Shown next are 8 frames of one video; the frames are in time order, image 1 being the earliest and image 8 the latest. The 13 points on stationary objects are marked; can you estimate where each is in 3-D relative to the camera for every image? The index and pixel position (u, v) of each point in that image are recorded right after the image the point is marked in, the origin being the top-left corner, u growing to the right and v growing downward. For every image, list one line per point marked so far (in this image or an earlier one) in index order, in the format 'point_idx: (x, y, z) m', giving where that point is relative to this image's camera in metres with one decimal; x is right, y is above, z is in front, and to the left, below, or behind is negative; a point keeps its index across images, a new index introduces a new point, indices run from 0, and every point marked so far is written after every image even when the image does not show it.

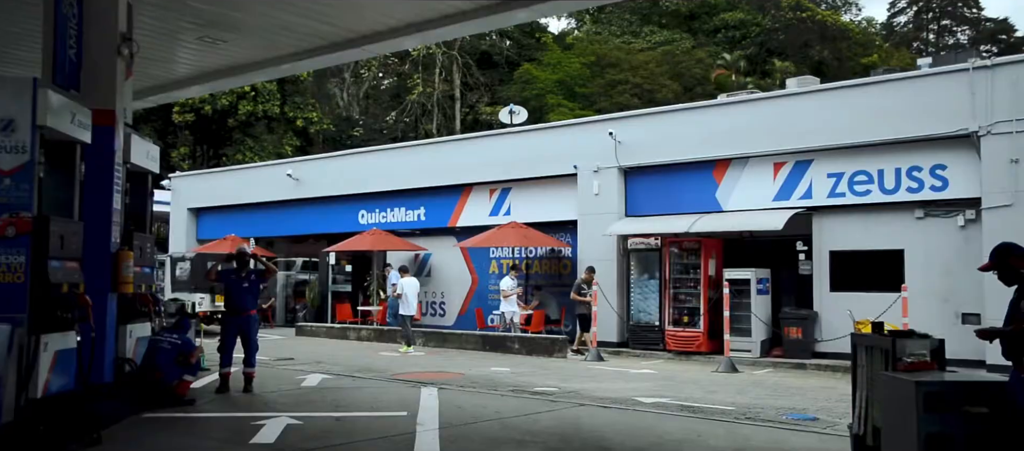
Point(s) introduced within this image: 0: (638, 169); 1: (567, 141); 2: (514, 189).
0: (+2.9, +1.3, +16.5) m
1: (+1.4, +2.1, +17.3) m
2: (+0.1, +1.0, +18.5) m
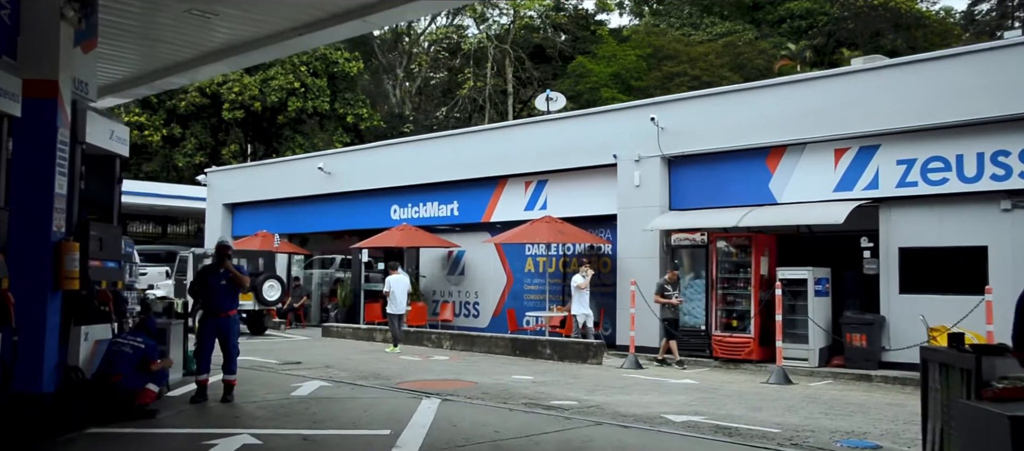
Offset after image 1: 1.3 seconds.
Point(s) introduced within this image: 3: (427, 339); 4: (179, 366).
0: (+3.6, +1.4, +15.1) m
1: (+2.1, +2.2, +16.1) m
2: (+0.9, +1.1, +17.4) m
3: (-1.9, -2.6, +16.1) m
4: (-4.0, -1.7, +8.7) m
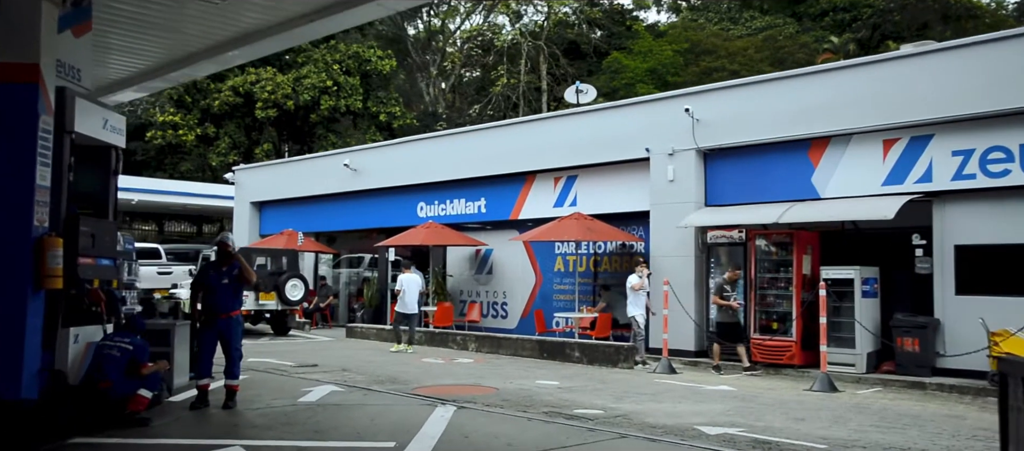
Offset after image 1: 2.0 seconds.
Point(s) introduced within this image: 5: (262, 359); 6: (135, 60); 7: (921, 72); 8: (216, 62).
0: (+4.1, +1.5, +14.4) m
1: (+2.7, +2.2, +15.4) m
2: (+1.6, +1.1, +16.7) m
3: (-1.3, -2.5, +15.6) m
4: (-3.8, -1.7, +8.3) m
5: (-4.0, -2.2, +11.6) m
6: (-5.9, +2.7, +11.3) m
7: (+6.7, +2.5, +11.7) m
8: (-4.5, +2.6, +11.1) m
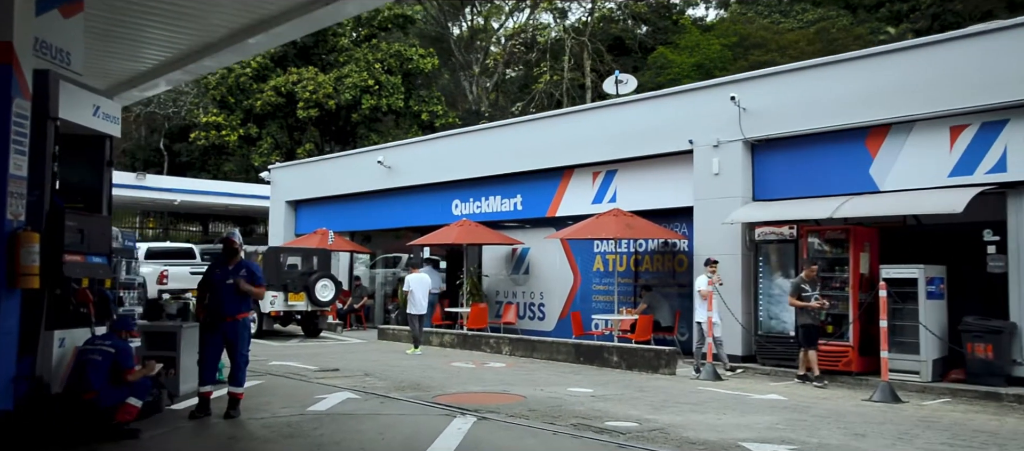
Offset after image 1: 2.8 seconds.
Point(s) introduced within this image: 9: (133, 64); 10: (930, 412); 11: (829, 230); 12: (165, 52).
0: (+4.8, +1.6, +13.4) m
1: (+3.4, +2.3, +14.5) m
2: (+2.4, +1.2, +15.9) m
3: (-0.5, -2.5, +15.0) m
4: (-3.5, -1.6, +7.9) m
5: (-3.5, -2.1, +11.2) m
6: (-5.4, +2.7, +11.0) m
7: (+7.1, +2.6, +10.6) m
8: (-4.1, +2.6, +10.7) m
9: (-6.0, +2.6, +11.3) m
10: (+5.5, -2.4, +9.4) m
11: (+5.3, -0.1, +11.9) m
12: (-5.3, +2.7, +11.0) m
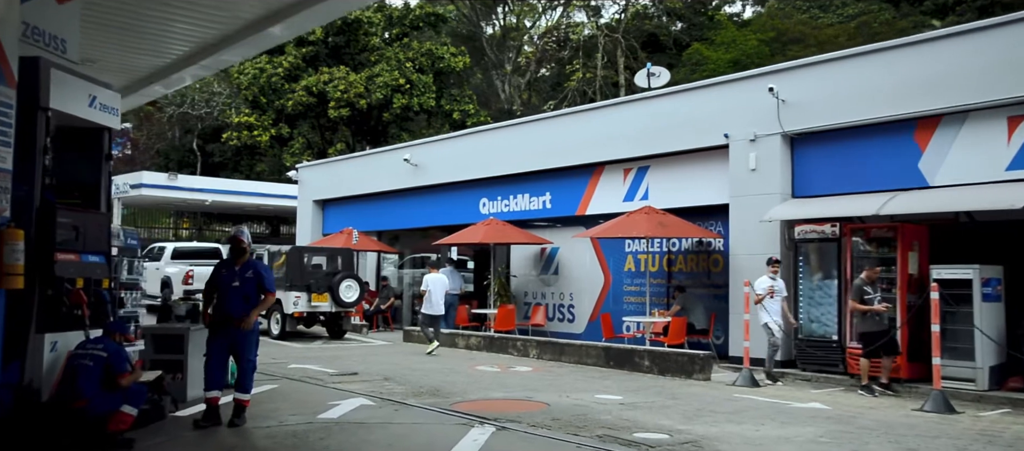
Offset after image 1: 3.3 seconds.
0: (+5.2, +1.6, +12.7) m
1: (+3.9, +2.3, +13.9) m
2: (+3.0, +1.2, +15.3) m
3: (0.0, -2.4, +14.5) m
4: (-3.3, -1.6, +7.6) m
5: (-3.2, -2.1, +10.9) m
6: (-5.0, +2.7, +10.7) m
7: (+7.5, +2.6, +9.8) m
8: (-3.7, +2.6, +10.4) m
9: (-5.7, +2.6, +11.1) m
10: (+5.8, -2.4, +8.7) m
11: (+5.7, 0.0, +11.2) m
12: (-4.9, +2.7, +10.8) m
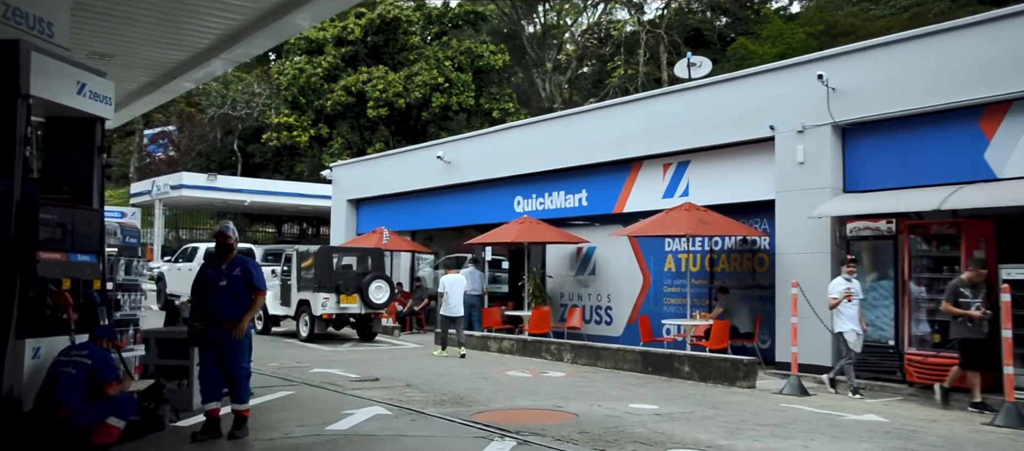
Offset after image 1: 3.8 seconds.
0: (+5.7, +1.7, +11.8) m
1: (+4.5, +2.4, +13.0) m
2: (+3.7, +1.3, +14.6) m
3: (+0.7, -2.4, +14.0) m
4: (-3.1, -1.6, +7.2) m
5: (-2.7, -2.1, +10.5) m
6: (-4.6, +2.7, +10.5) m
7: (+7.8, +2.7, +8.8) m
8: (-3.3, +2.7, +10.1) m
9: (-5.2, +2.6, +10.9) m
10: (+6.1, -2.4, +7.8) m
11: (+6.1, 0.0, +10.3) m
12: (-4.5, +2.7, +10.5) m
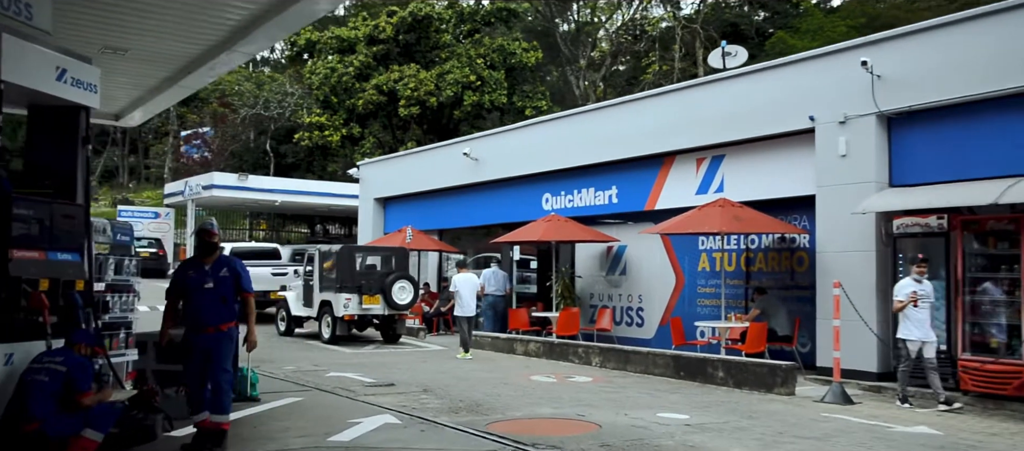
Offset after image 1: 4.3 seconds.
0: (+6.1, +1.7, +11.0) m
1: (+4.9, +2.4, +12.3) m
2: (+4.2, +1.3, +13.9) m
3: (+1.2, -2.4, +13.5) m
4: (-2.9, -1.6, +6.9) m
5: (-2.4, -2.1, +10.1) m
6: (-4.3, +2.7, +10.2) m
7: (+8.0, +2.8, +7.9) m
8: (-3.0, +2.7, +9.8) m
9: (-4.9, +2.6, +10.7) m
10: (+6.2, -2.3, +7.0) m
11: (+6.4, +0.1, +9.5) m
12: (-4.2, +2.7, +10.2) m
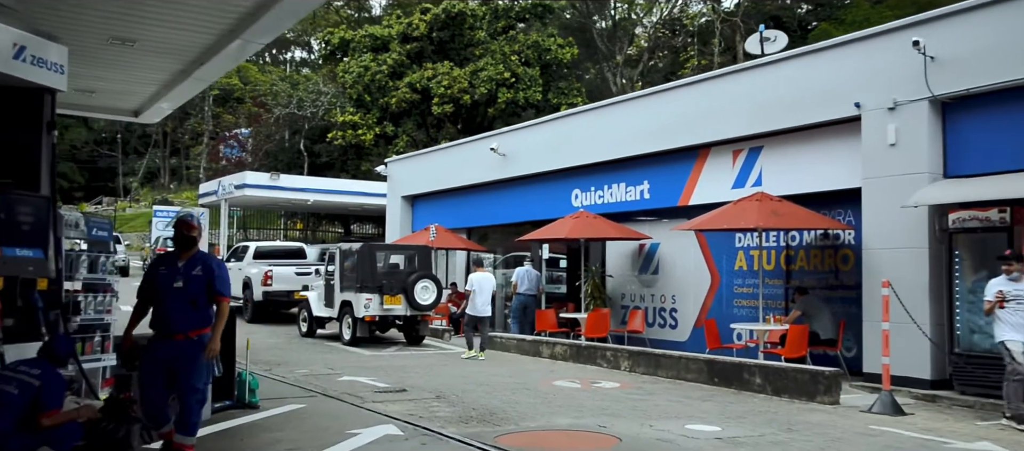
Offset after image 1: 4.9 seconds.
0: (+6.4, +1.8, +10.1) m
1: (+5.3, +2.5, +11.5) m
2: (+4.6, +1.4, +13.1) m
3: (+1.6, -2.3, +12.8) m
4: (-2.8, -1.6, +6.5) m
5: (-2.1, -2.1, +9.7) m
6: (-4.1, +2.7, +9.9) m
7: (+8.1, +2.8, +6.9) m
8: (-2.8, +2.7, +9.4) m
9: (-4.6, +2.6, +10.4) m
10: (+6.3, -2.2, +6.1) m
11: (+6.6, +0.2, +8.6) m
12: (-4.0, +2.7, +9.9) m
